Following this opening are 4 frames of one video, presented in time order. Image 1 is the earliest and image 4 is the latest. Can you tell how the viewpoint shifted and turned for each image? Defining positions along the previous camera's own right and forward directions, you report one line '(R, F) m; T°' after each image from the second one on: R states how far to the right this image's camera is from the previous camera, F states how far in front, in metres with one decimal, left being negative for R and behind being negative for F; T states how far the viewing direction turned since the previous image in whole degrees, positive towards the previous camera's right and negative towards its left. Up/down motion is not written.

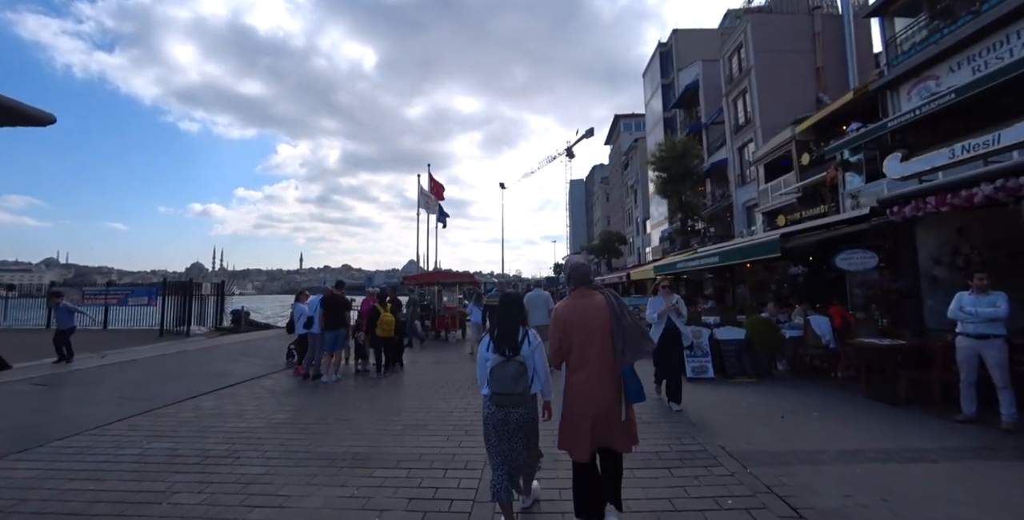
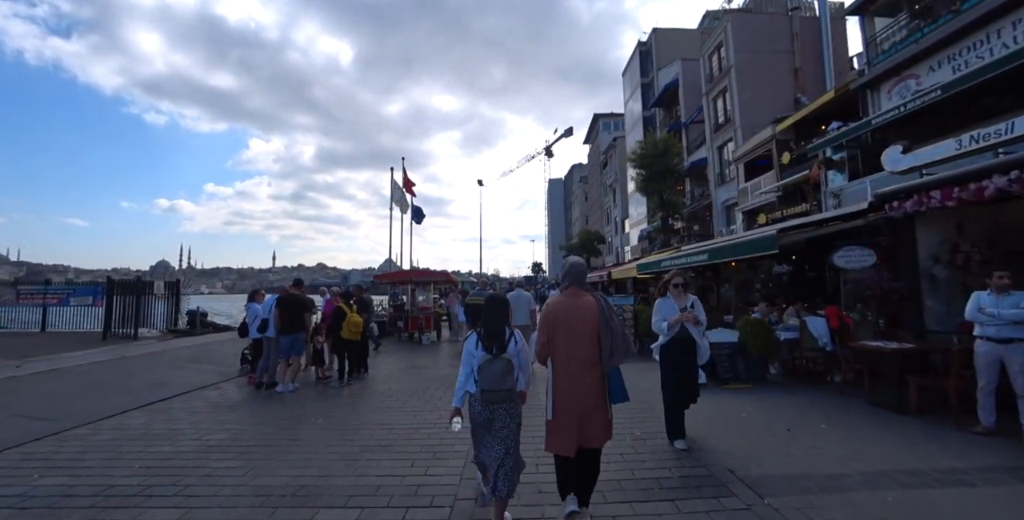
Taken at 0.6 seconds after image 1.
(0.0, +0.8) m; +3°
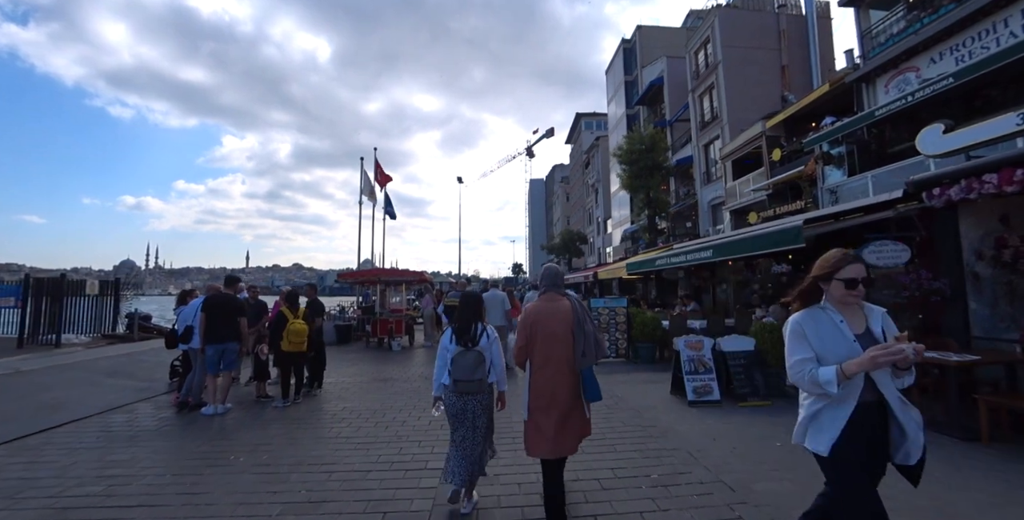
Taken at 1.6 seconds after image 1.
(0.0, +1.4) m; +2°
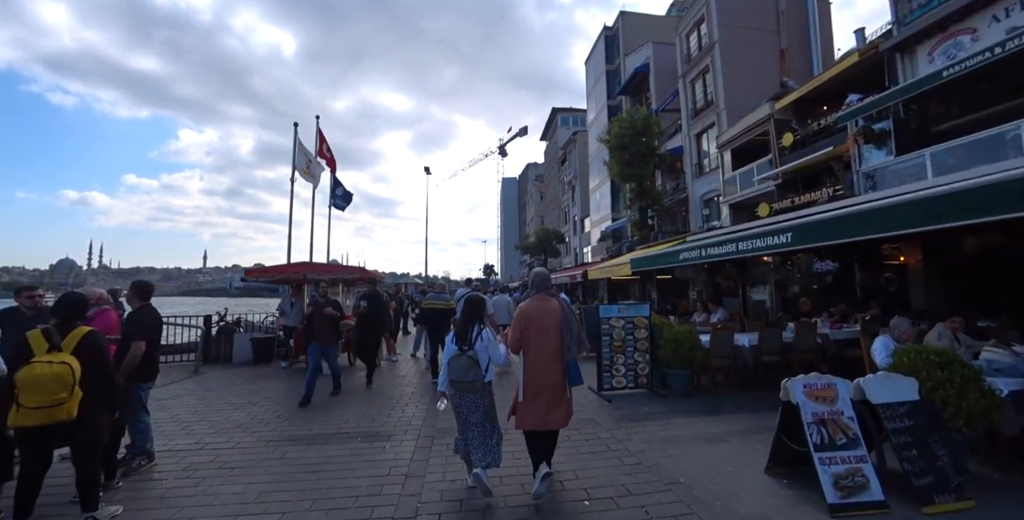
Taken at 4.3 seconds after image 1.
(-0.1, +3.5) m; +4°
